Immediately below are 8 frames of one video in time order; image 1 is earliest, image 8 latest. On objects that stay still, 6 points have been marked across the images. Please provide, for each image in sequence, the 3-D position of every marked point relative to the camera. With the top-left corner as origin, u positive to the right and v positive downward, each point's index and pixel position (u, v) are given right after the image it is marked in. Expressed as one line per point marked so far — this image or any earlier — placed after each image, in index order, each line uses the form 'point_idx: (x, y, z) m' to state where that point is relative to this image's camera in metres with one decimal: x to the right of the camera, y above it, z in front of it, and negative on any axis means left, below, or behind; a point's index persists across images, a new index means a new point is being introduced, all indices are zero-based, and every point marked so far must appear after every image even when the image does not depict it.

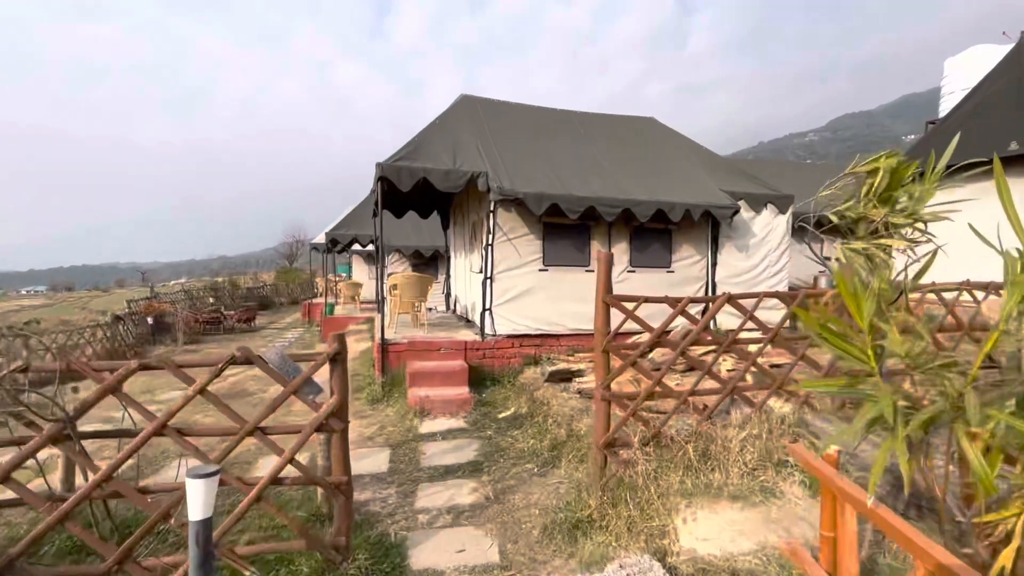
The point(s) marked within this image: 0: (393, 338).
0: (-1.8, -0.8, +7.5) m
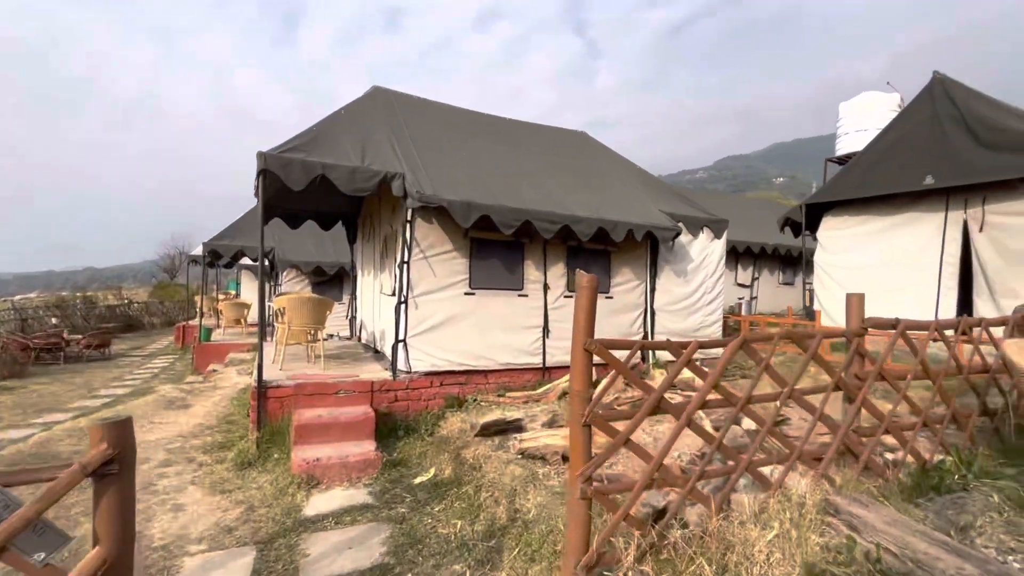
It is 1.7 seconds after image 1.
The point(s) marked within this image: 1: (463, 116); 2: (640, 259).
0: (-2.9, -1.1, +5.9) m
1: (-0.8, +2.9, +8.2) m
2: (+2.1, +0.5, +7.8) m
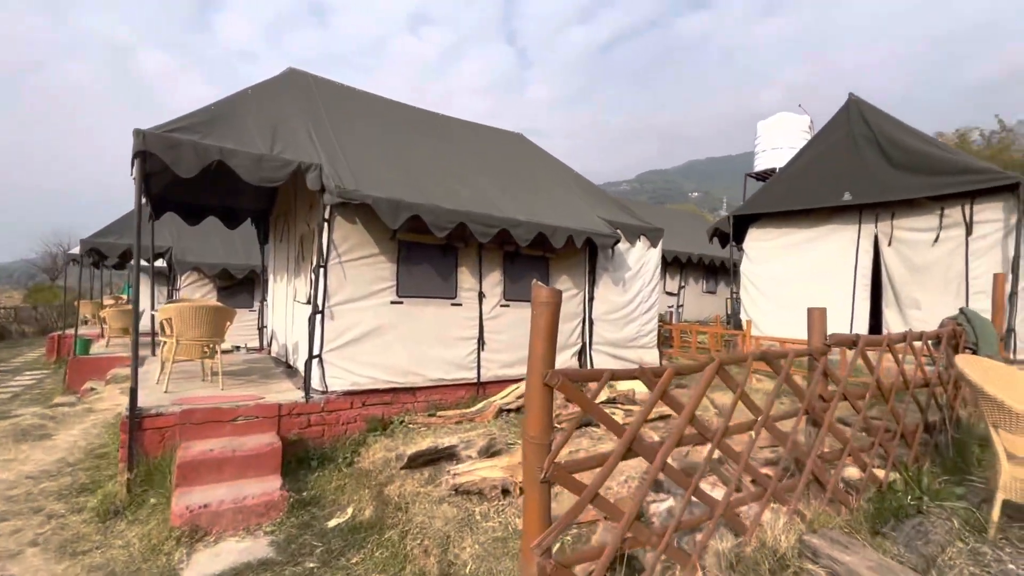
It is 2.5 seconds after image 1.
0: (-3.6, -1.2, +4.9) m
1: (-1.9, +2.8, +7.5) m
2: (+1.0, +0.3, +7.5) m
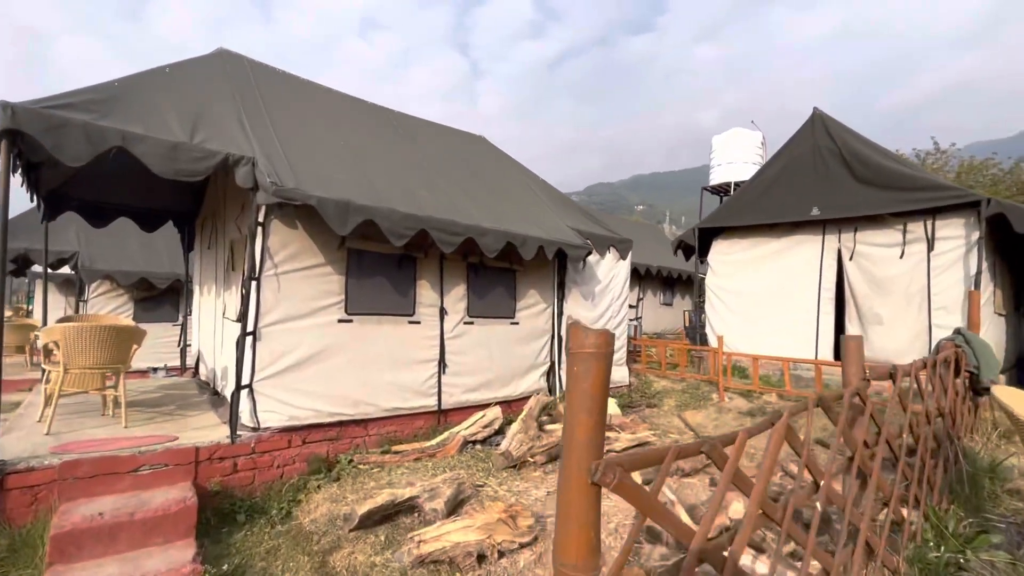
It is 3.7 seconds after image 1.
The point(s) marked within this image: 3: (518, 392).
0: (-3.8, -1.3, +3.8) m
1: (-2.4, +2.6, +6.7) m
2: (+0.5, +0.1, +7.0) m
3: (+0.1, -1.4, +6.5) m
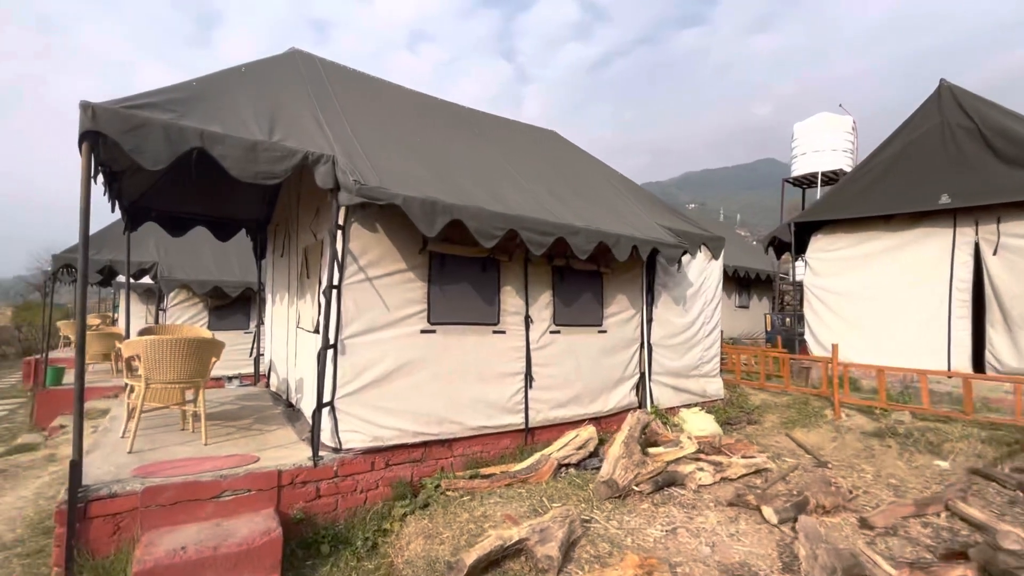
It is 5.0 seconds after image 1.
0: (-3.0, -1.4, +3.6) m
1: (-1.3, +2.5, +6.3) m
2: (+1.6, +0.1, +6.3) m
3: (+1.2, -1.5, +5.9) m
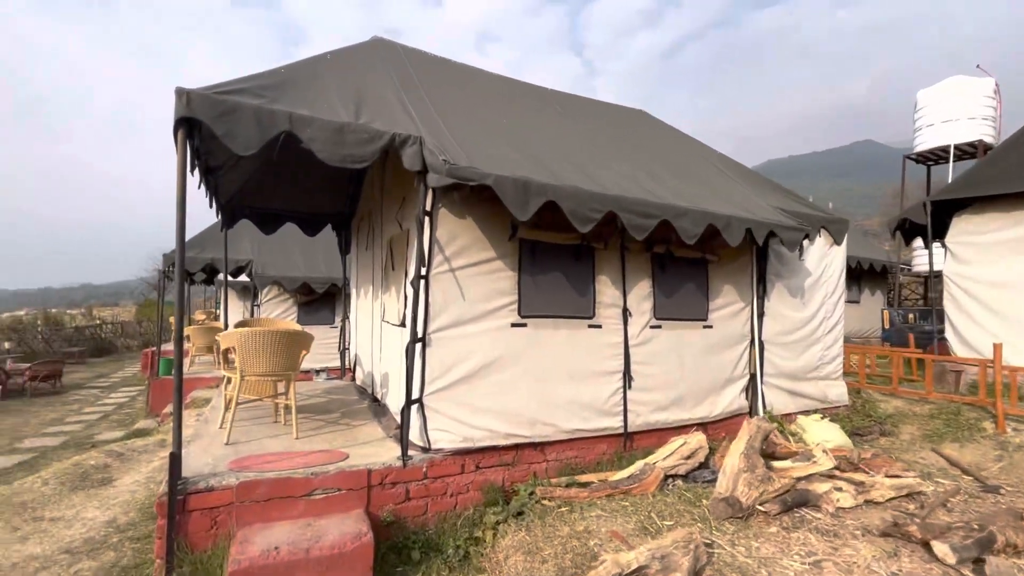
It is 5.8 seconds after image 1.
0: (-2.2, -1.3, +3.5) m
1: (-0.2, +2.6, +6.0) m
2: (+2.7, +0.2, +5.6) m
3: (+2.2, -1.3, +5.3) m
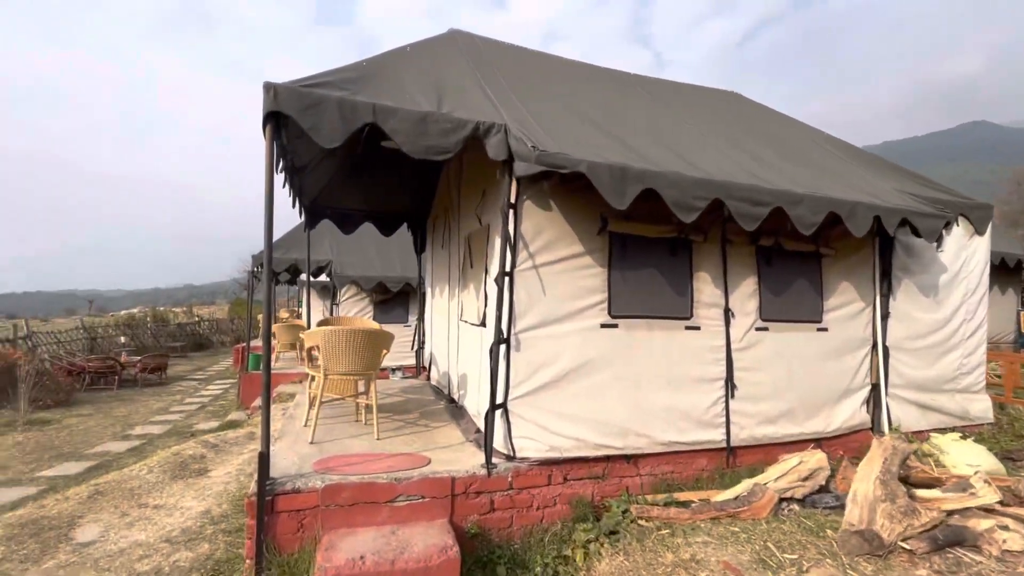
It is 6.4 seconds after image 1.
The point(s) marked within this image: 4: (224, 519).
0: (-1.6, -1.3, +3.5) m
1: (+0.8, +2.6, +5.7) m
2: (+3.6, +0.2, +4.9) m
3: (+3.0, -1.3, +4.6) m
4: (-2.8, -2.2, +4.6) m
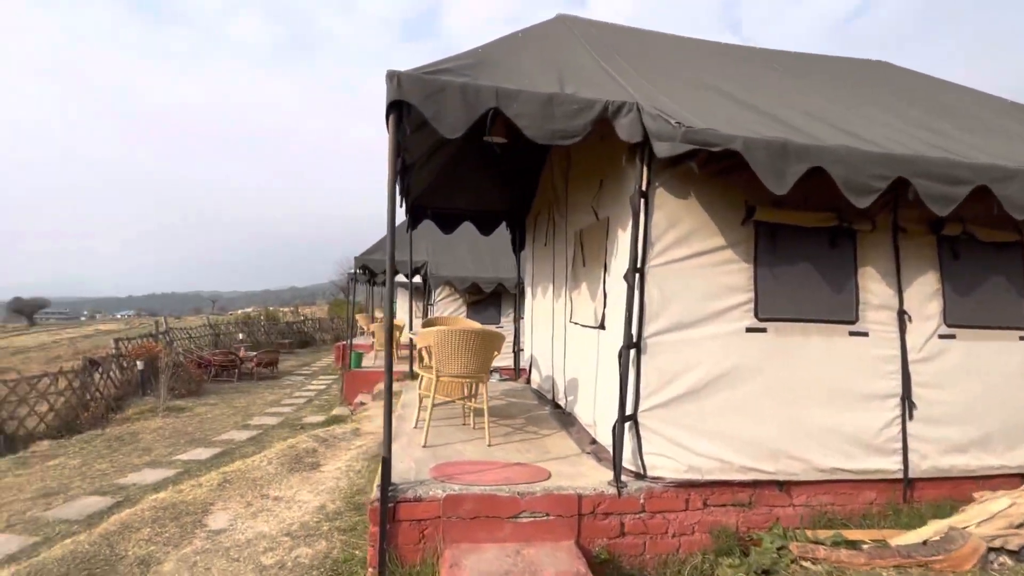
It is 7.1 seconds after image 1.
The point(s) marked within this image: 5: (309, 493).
0: (-0.7, -1.3, +3.3) m
1: (+2.0, +2.7, +5.1) m
2: (+4.6, +0.2, +3.9) m
3: (+4.0, -1.3, +3.7) m
4: (-1.7, -2.2, +4.7) m
5: (-2.2, -2.2, +5.2) m
